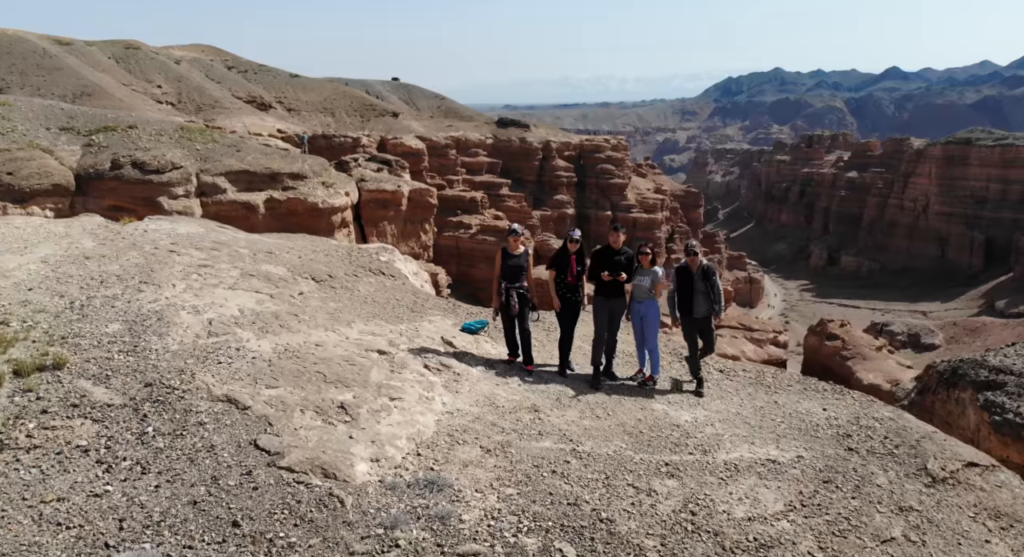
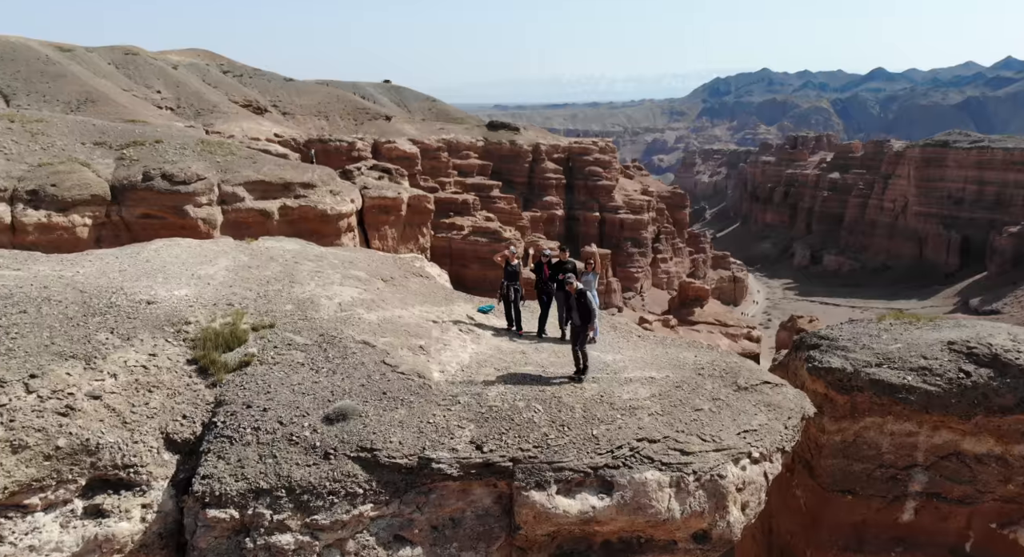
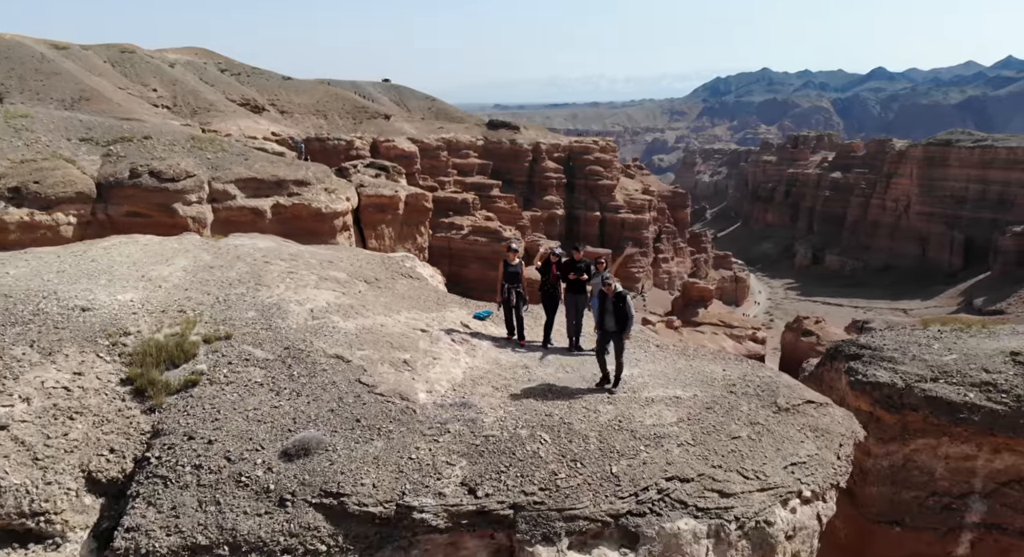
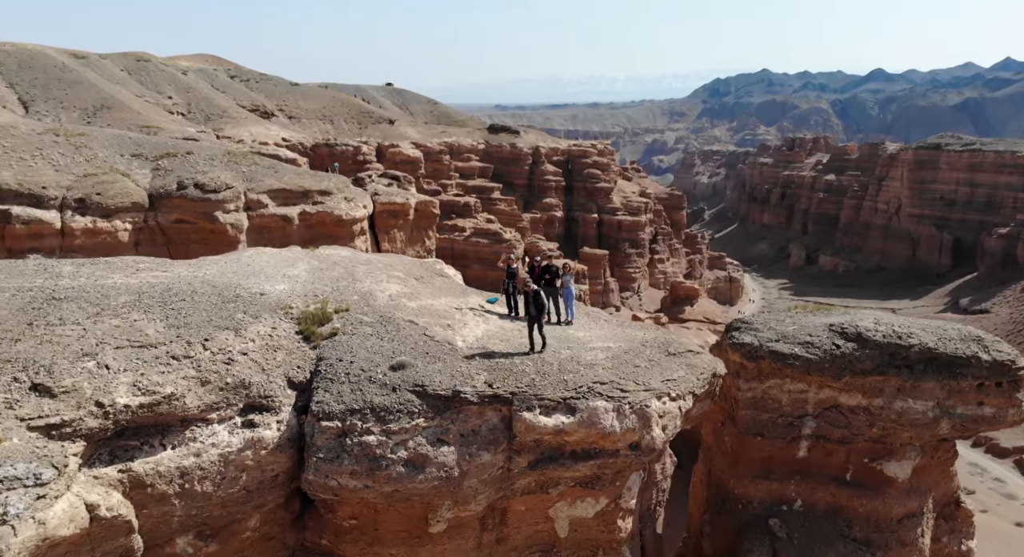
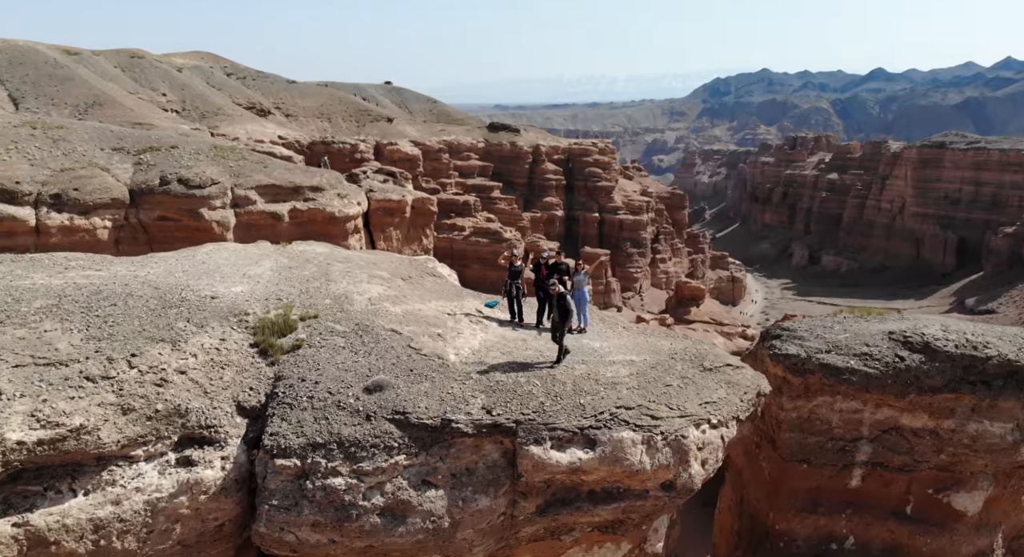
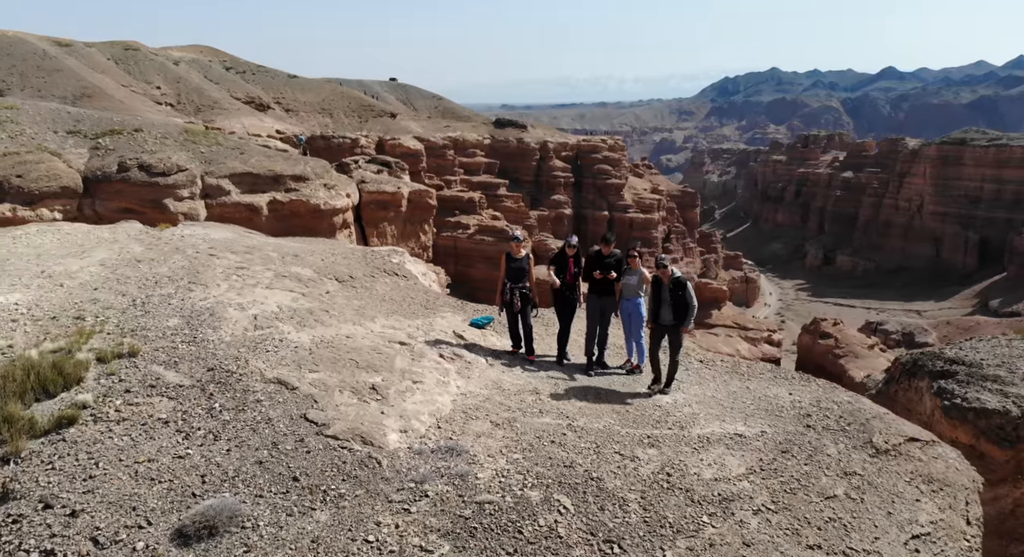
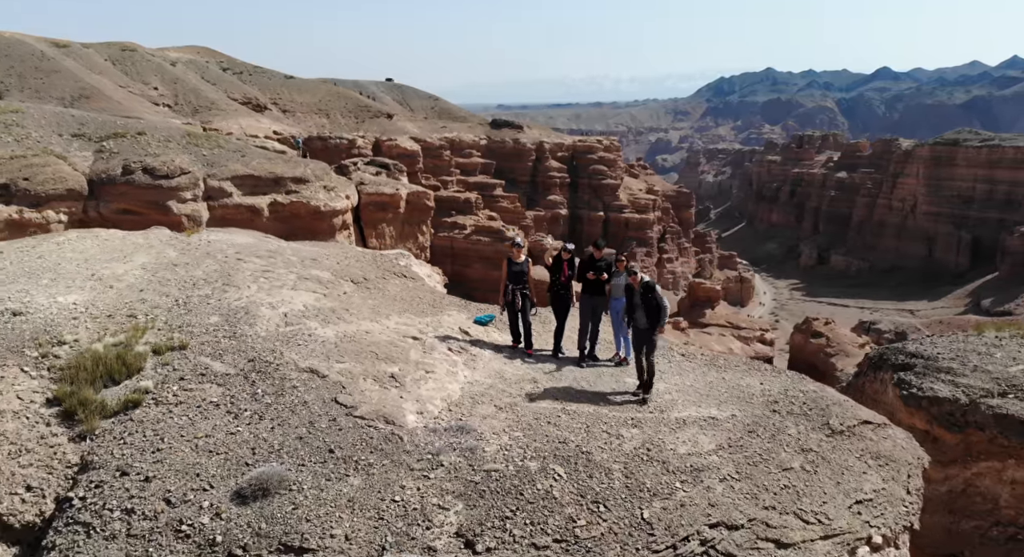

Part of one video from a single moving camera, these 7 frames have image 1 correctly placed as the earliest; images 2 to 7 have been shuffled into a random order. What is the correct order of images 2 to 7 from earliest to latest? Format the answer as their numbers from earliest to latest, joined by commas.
6, 7, 3, 2, 5, 4
